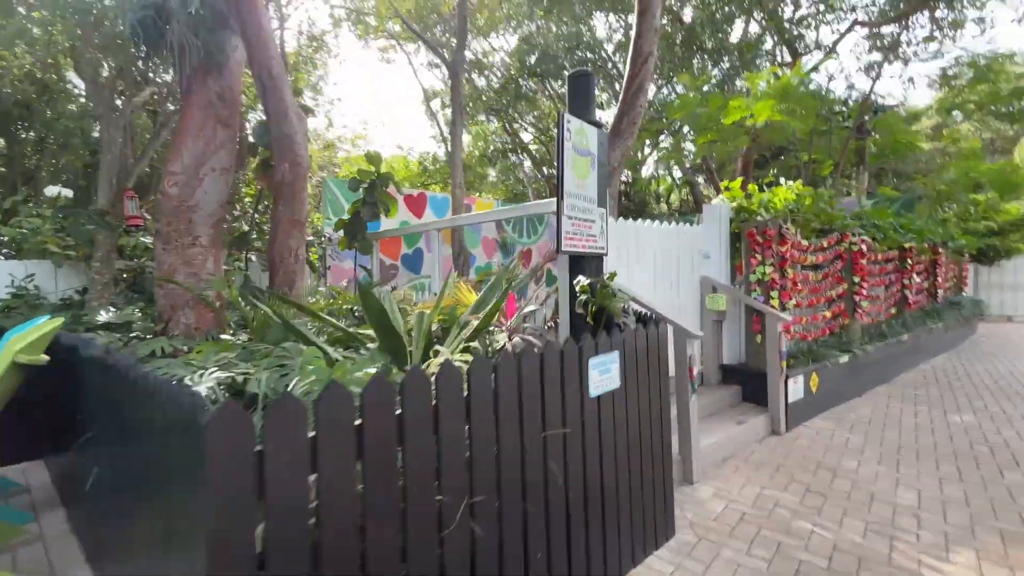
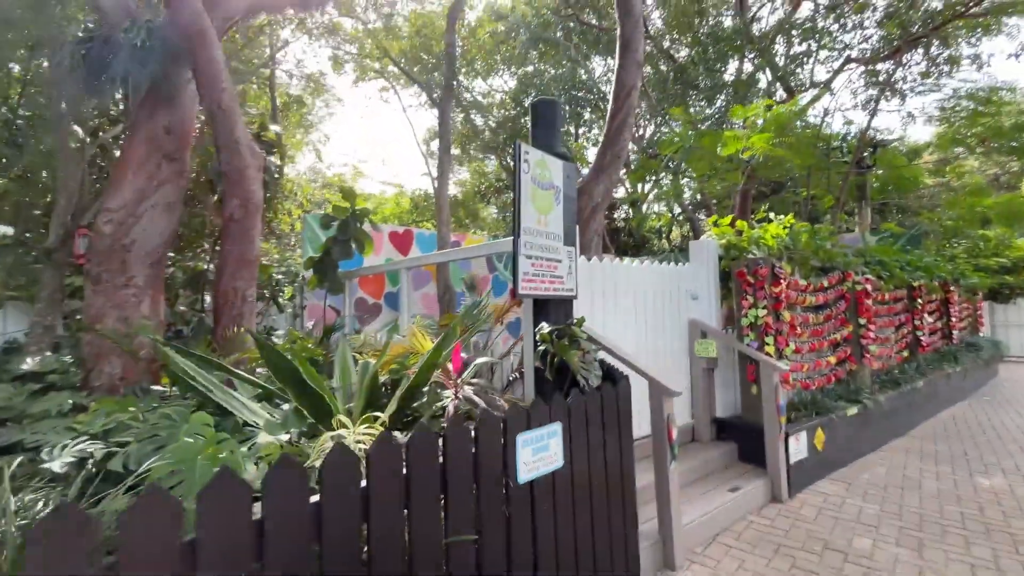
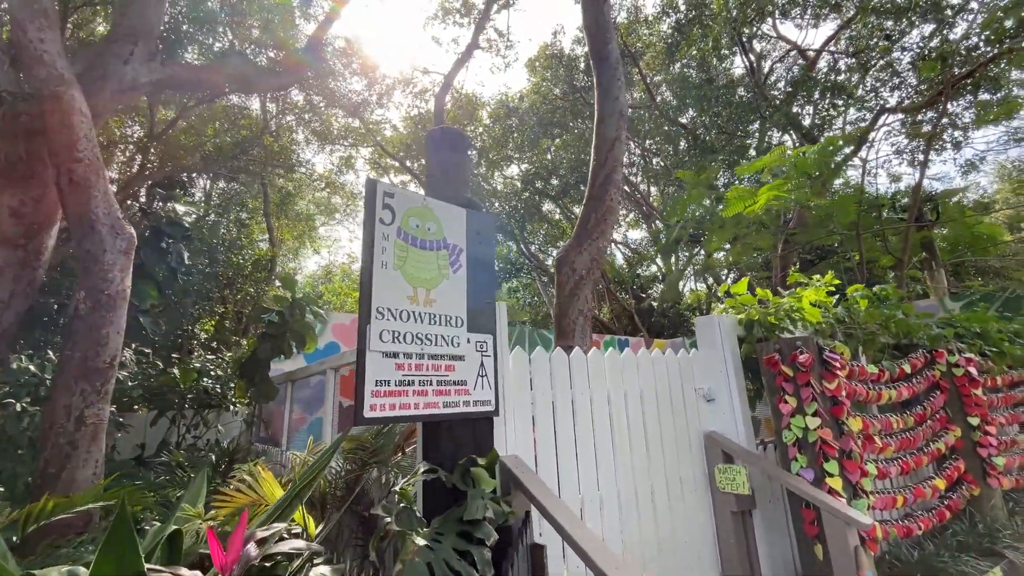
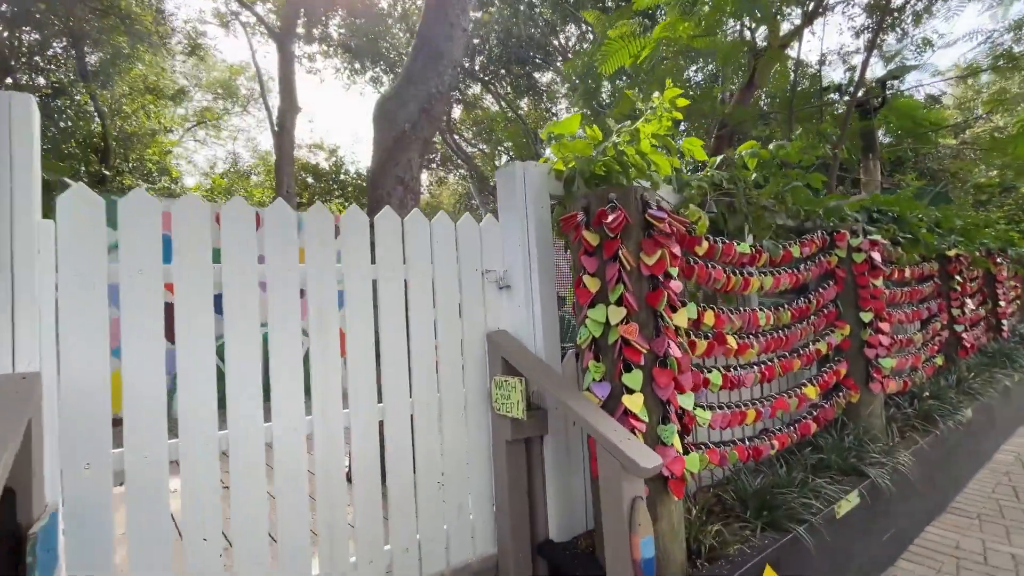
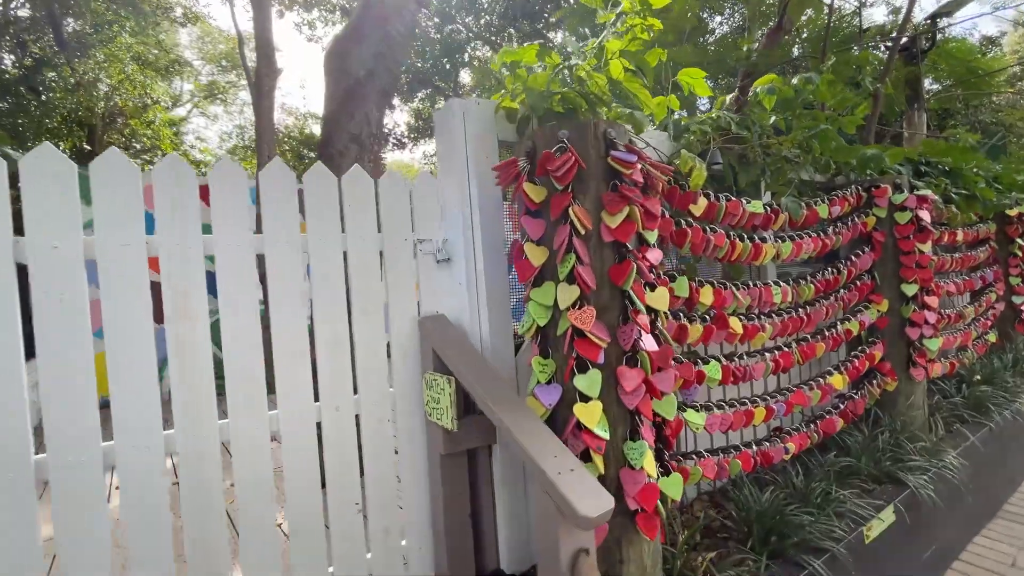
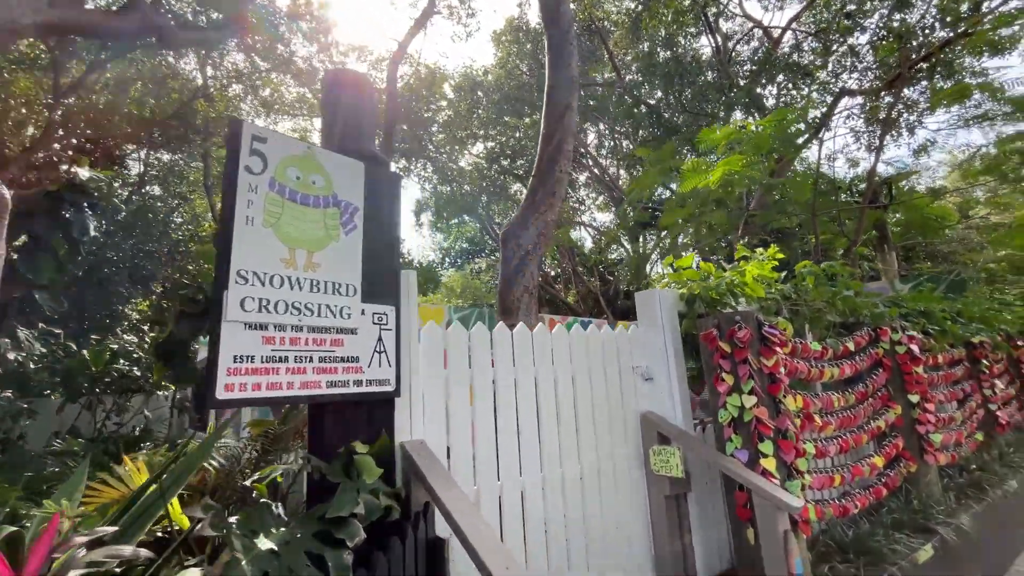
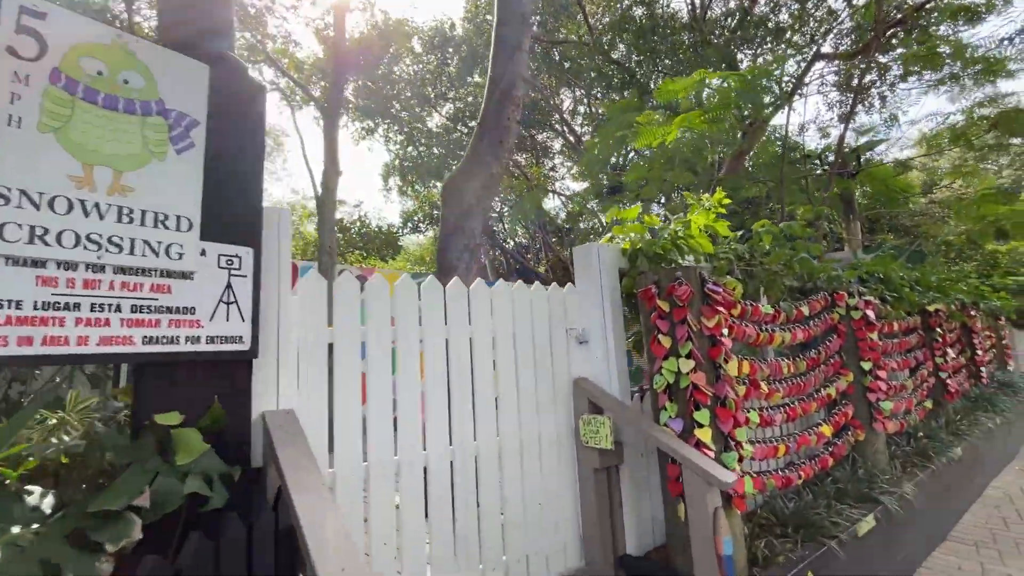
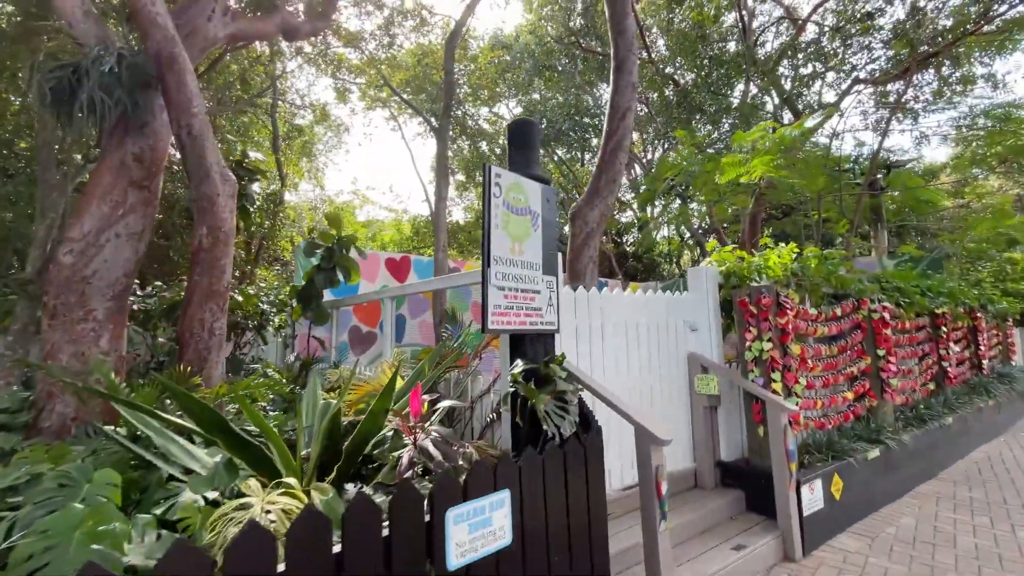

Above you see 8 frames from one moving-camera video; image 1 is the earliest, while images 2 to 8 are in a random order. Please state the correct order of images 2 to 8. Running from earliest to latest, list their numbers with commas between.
2, 8, 3, 6, 7, 4, 5
